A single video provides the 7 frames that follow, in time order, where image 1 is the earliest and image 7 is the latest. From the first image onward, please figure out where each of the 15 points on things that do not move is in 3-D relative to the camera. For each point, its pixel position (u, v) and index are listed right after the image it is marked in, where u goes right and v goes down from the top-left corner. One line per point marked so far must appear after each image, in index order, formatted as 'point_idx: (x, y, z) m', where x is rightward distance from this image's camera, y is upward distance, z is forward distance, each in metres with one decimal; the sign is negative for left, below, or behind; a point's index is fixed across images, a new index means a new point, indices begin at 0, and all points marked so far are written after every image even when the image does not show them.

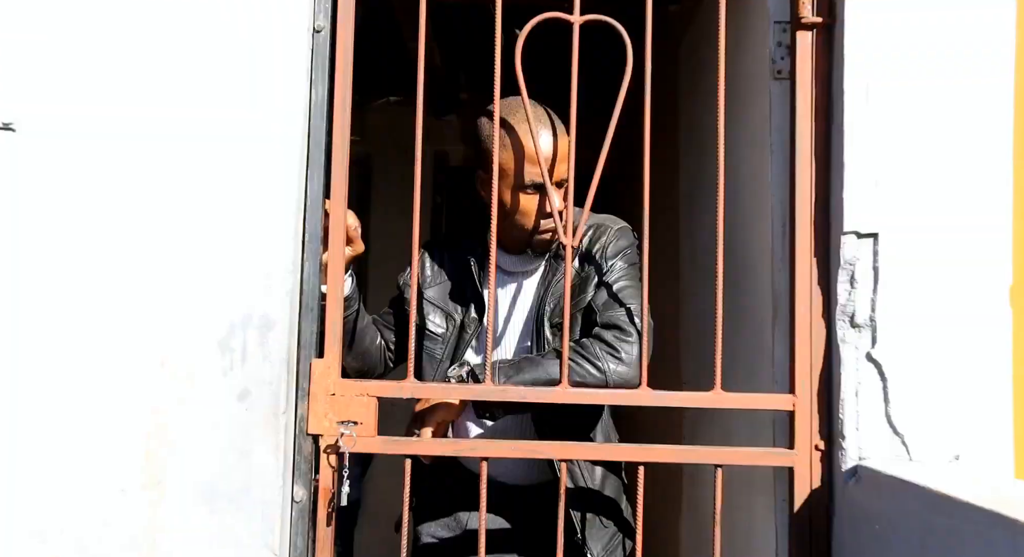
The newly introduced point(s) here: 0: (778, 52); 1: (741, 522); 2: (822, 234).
0: (+0.6, +0.5, +1.9) m
1: (+0.6, -0.6, +2.1) m
2: (+0.7, +0.1, +1.8) m
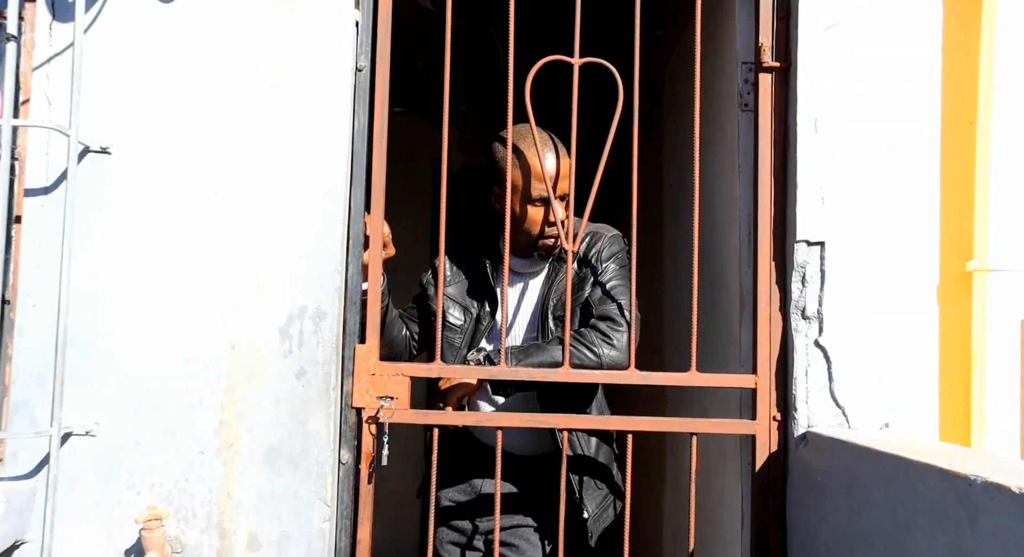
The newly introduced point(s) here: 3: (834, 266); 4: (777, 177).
0: (+0.6, +0.5, +2.3) m
1: (+0.6, -0.6, +2.5) m
2: (+0.7, +0.1, +2.2) m
3: (+0.8, 0.0, +2.1) m
4: (+0.7, +0.3, +2.2) m
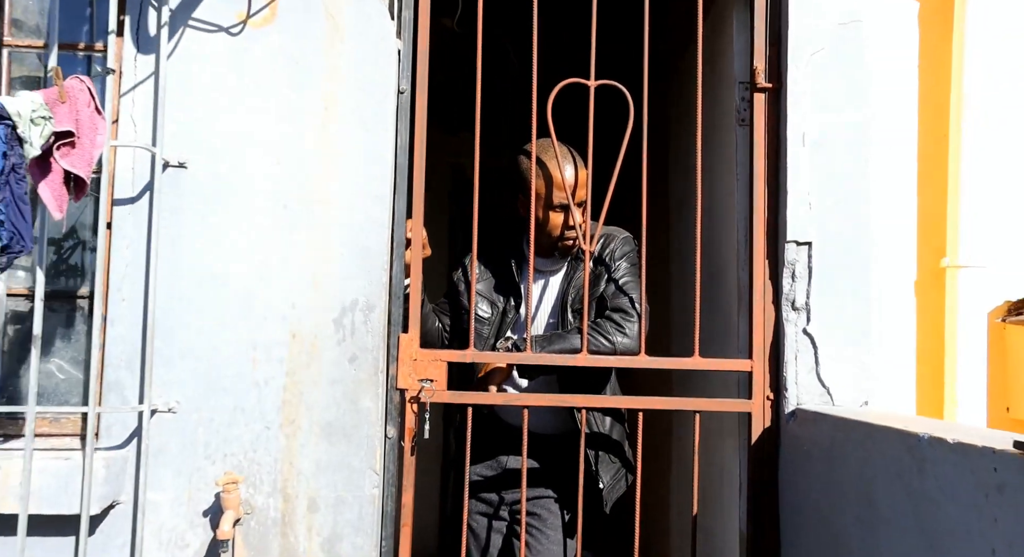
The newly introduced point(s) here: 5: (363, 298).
0: (+0.7, +0.5, +2.6) m
1: (+0.7, -0.6, +2.8) m
2: (+0.8, +0.1, +2.5) m
3: (+0.9, 0.0, +2.4) m
4: (+0.8, +0.3, +2.5) m
5: (-0.4, -0.1, +2.4) m
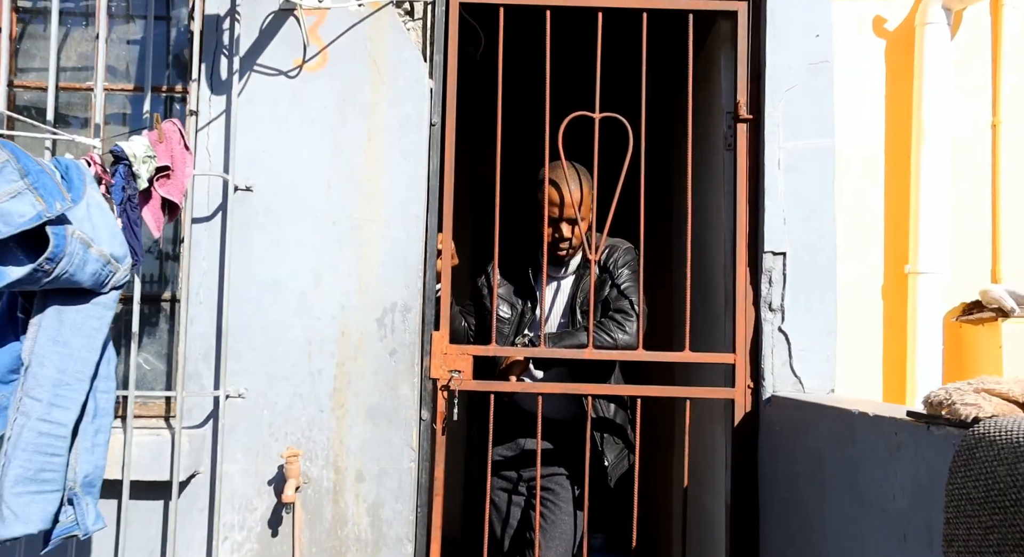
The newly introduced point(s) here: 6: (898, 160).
0: (+0.8, +0.5, +3.0) m
1: (+0.7, -0.6, +3.2) m
2: (+0.8, +0.1, +2.9) m
3: (+0.9, 0.0, +2.8) m
4: (+0.8, +0.3, +2.9) m
5: (-0.4, -0.1, +2.8) m
6: (+1.4, +0.4, +3.0) m
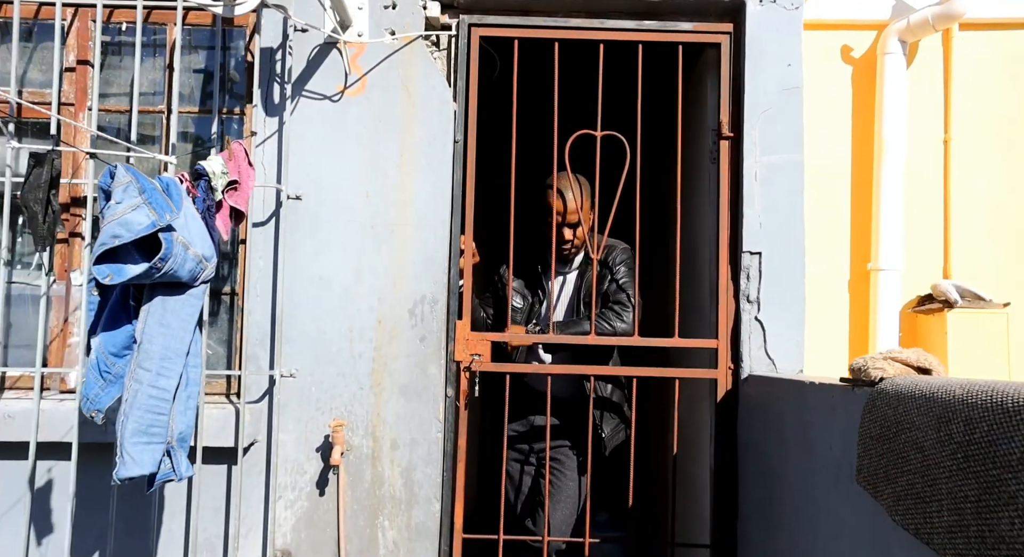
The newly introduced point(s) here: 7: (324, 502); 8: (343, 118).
0: (+0.8, +0.5, +3.4) m
1: (+0.8, -0.6, +3.6) m
2: (+0.9, +0.1, +3.3) m
3: (+1.0, 0.0, +3.2) m
4: (+0.9, +0.3, +3.3) m
5: (-0.3, -0.1, +3.3) m
6: (+1.4, +0.4, +3.4) m
7: (-0.7, -0.9, +3.2) m
8: (-0.7, +0.6, +3.3) m
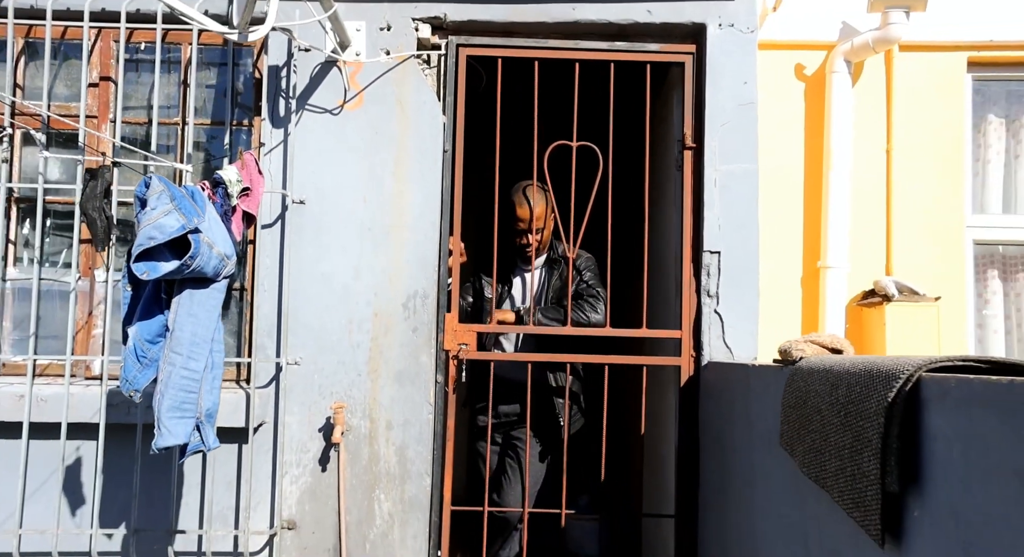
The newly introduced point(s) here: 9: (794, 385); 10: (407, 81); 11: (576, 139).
0: (+0.7, +0.5, +3.8) m
1: (+0.7, -0.6, +4.0) m
2: (+0.8, +0.1, +3.7) m
3: (+0.9, +0.1, +3.6) m
4: (+0.8, +0.3, +3.7) m
5: (-0.4, 0.0, +3.6) m
6: (+1.4, +0.5, +3.8) m
7: (-0.8, -0.8, +3.5) m
8: (-0.7, +0.6, +3.6) m
9: (+0.7, -0.3, +2.2) m
10: (-0.5, +0.9, +3.7) m
11: (+0.3, +0.6, +3.6) m
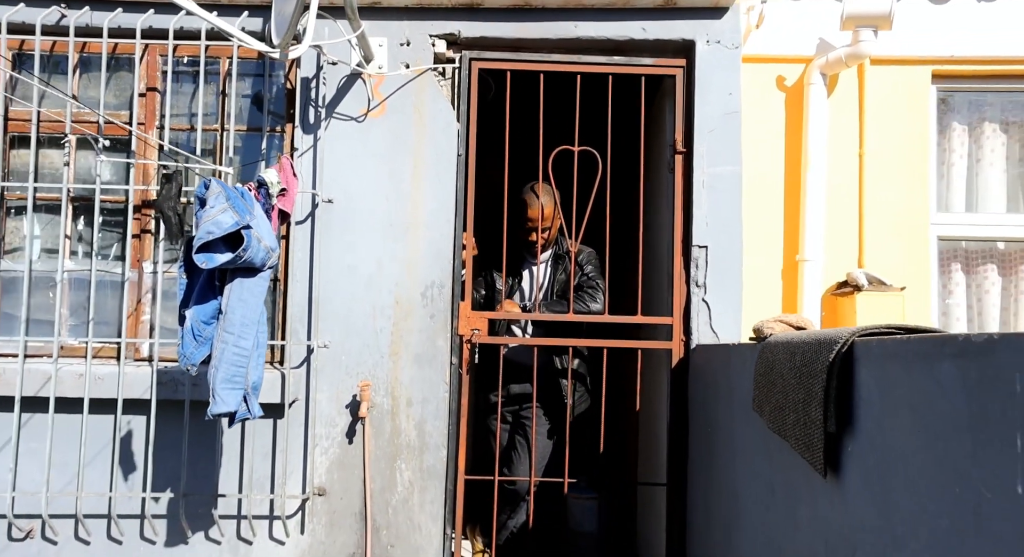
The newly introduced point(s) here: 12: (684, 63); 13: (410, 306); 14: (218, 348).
0: (+0.8, +0.6, +4.2) m
1: (+0.7, -0.5, +4.4) m
2: (+0.8, +0.2, +4.1) m
3: (+1.0, +0.1, +4.0) m
4: (+0.8, +0.3, +4.1) m
5: (-0.4, 0.0, +4.0) m
6: (+1.4, +0.5, +4.2) m
7: (-0.8, -0.8, +3.9) m
8: (-0.7, +0.7, +4.0) m
9: (+0.8, -0.2, +2.6) m
10: (-0.4, +0.9, +4.1) m
11: (+0.3, +0.6, +4.0) m
12: (+0.8, +1.1, +4.1) m
13: (-0.5, -0.1, +4.0) m
14: (-1.1, -0.3, +3.1) m
